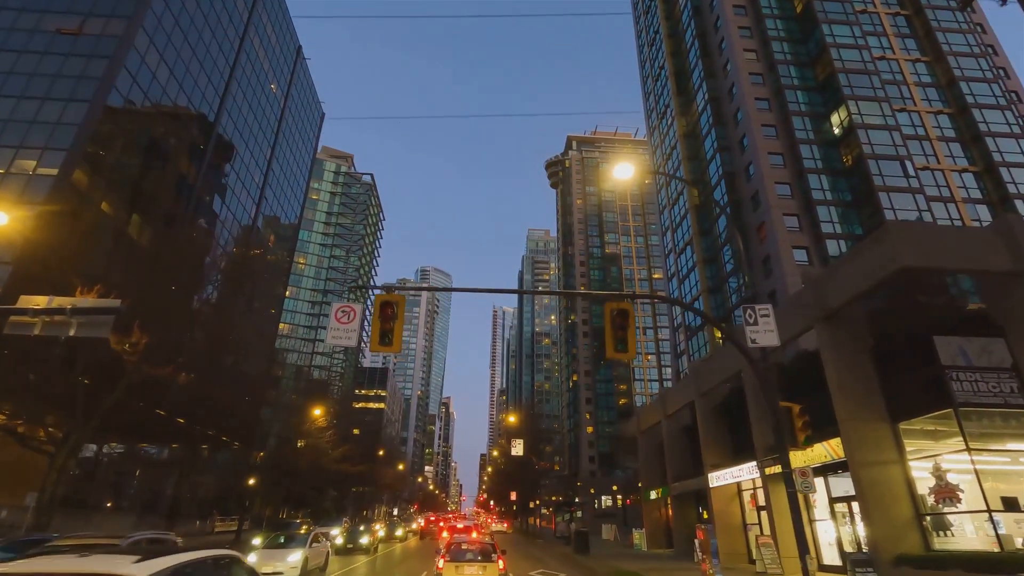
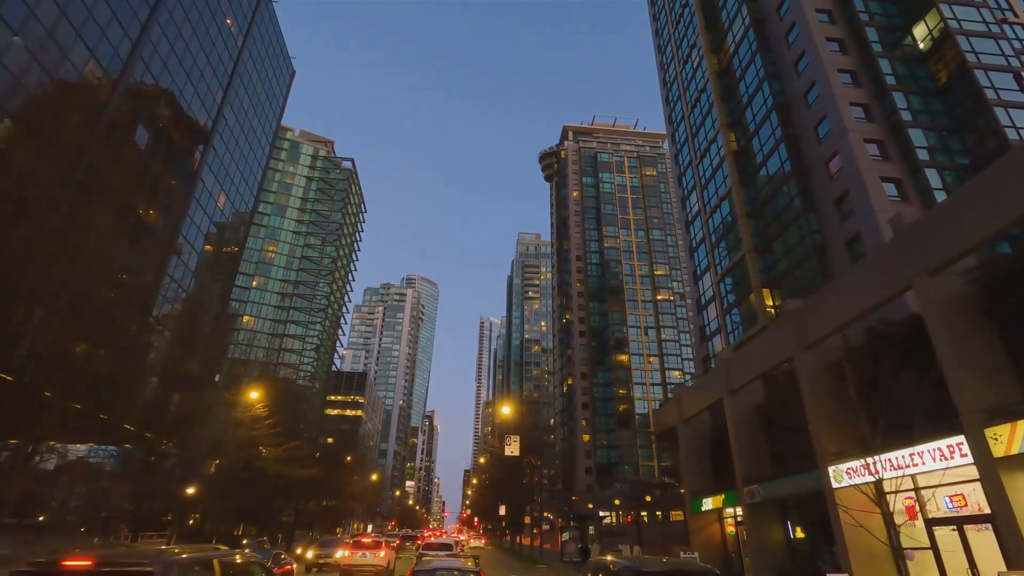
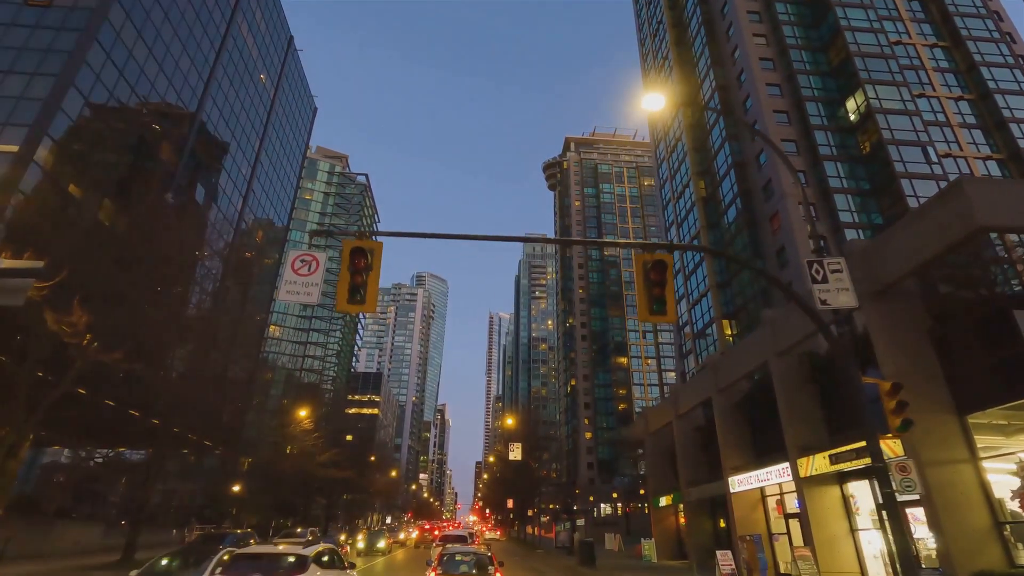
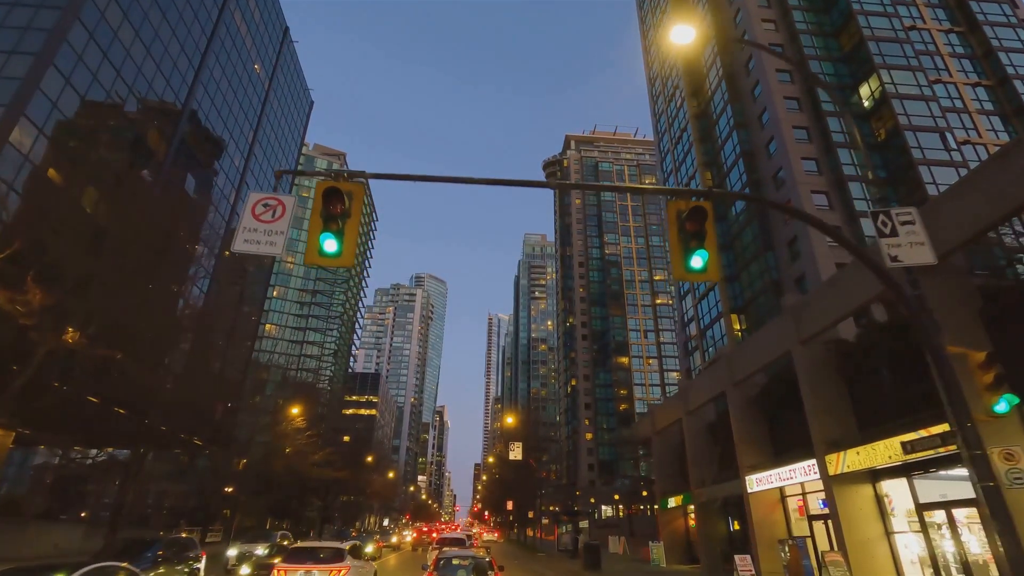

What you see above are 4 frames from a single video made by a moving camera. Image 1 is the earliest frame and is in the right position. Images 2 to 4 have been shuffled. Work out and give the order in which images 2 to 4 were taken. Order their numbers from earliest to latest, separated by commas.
3, 4, 2
